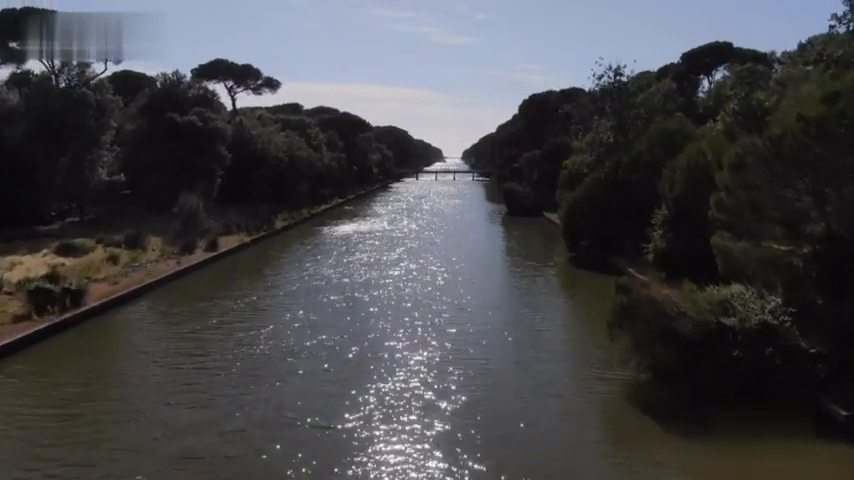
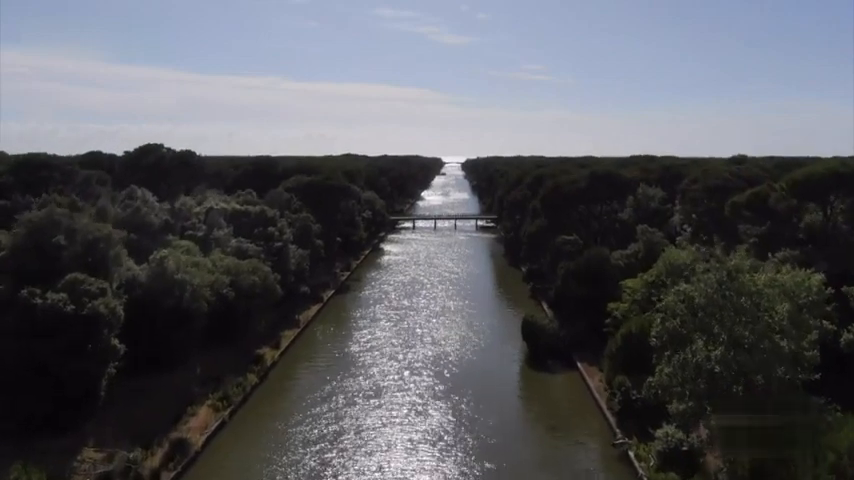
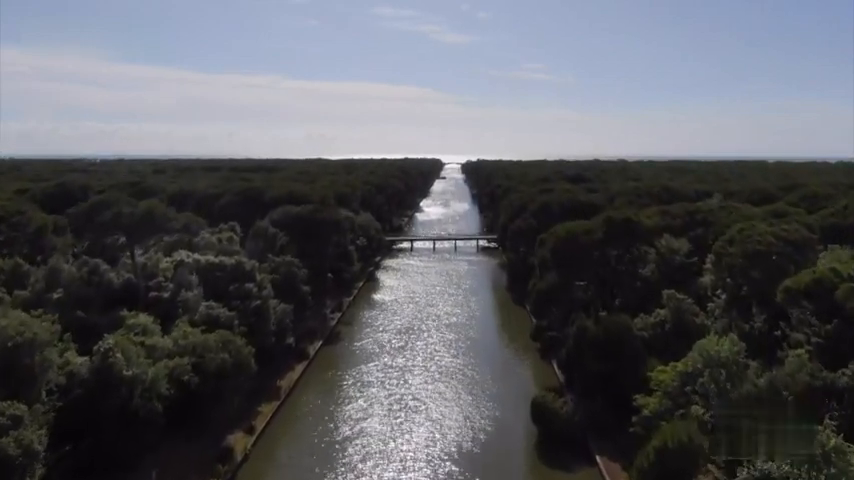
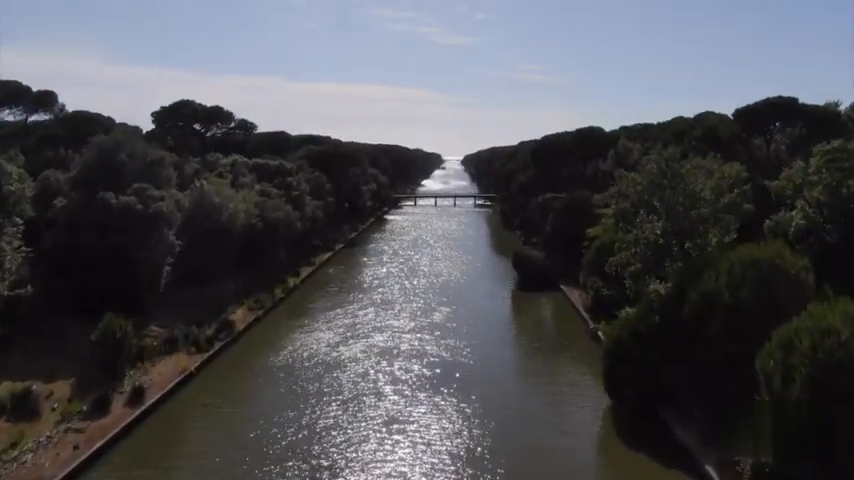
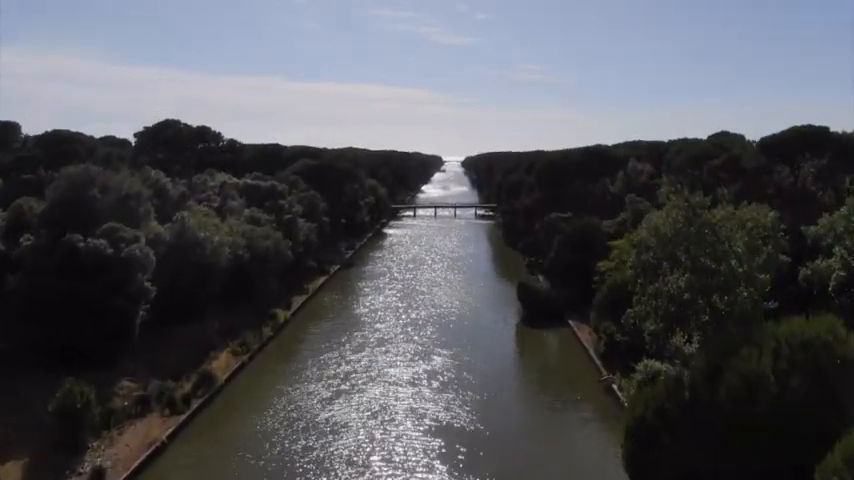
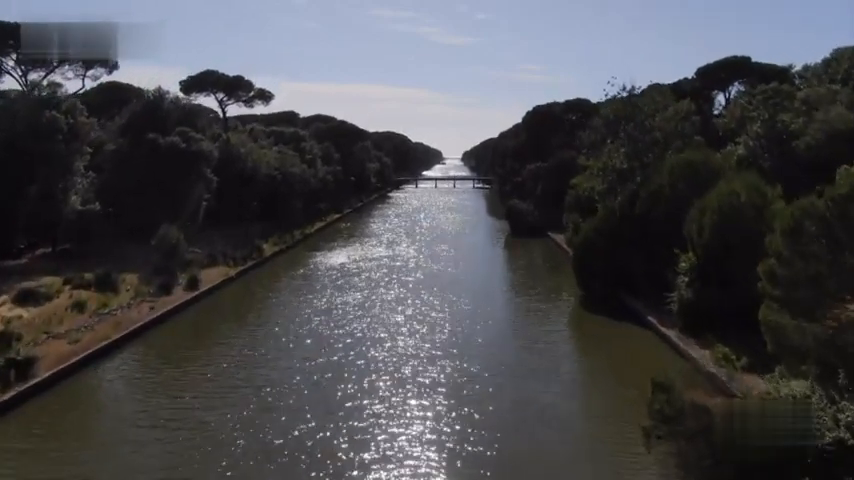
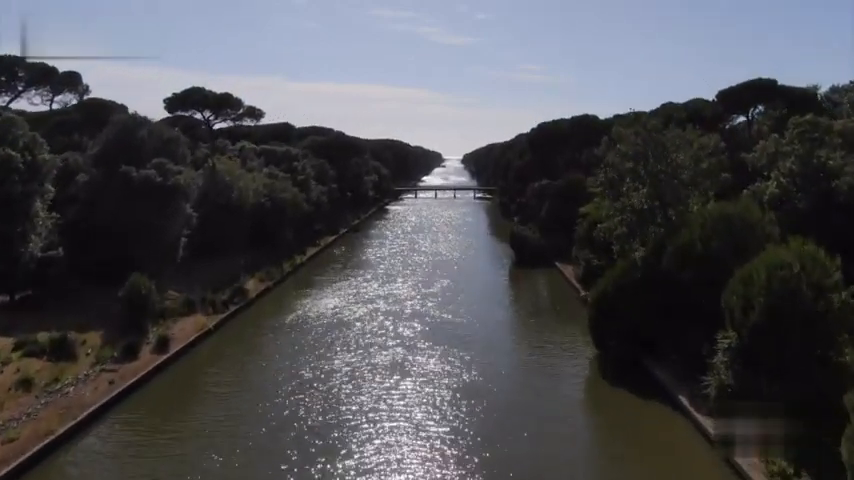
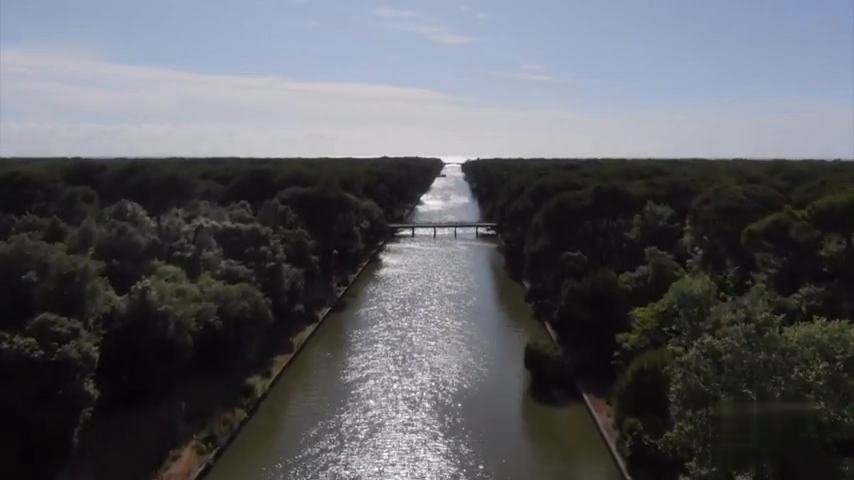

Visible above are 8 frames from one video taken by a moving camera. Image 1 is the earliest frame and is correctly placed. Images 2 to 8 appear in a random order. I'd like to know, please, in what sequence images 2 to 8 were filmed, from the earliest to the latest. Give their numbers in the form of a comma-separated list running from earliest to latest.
6, 7, 4, 5, 2, 8, 3
